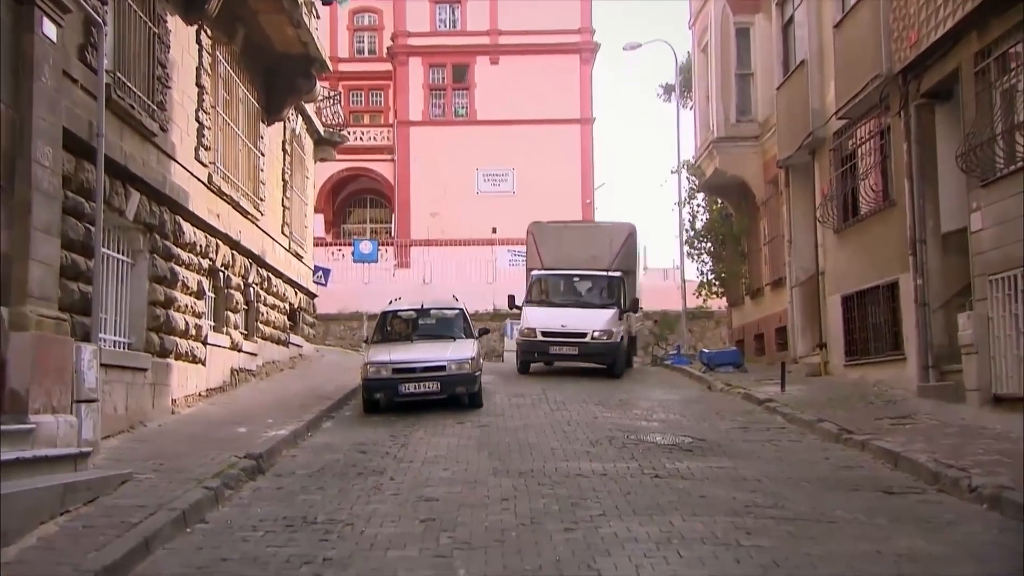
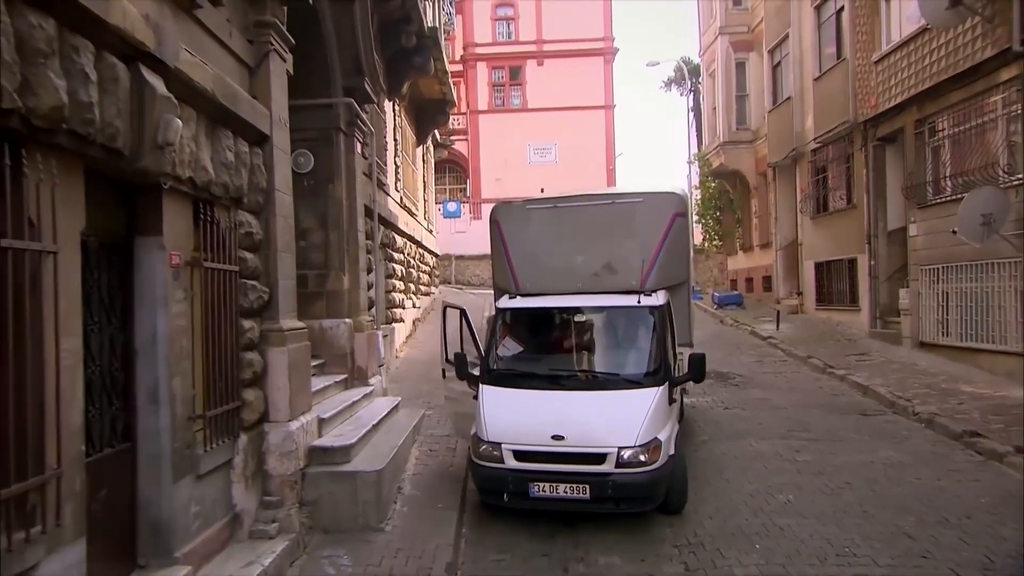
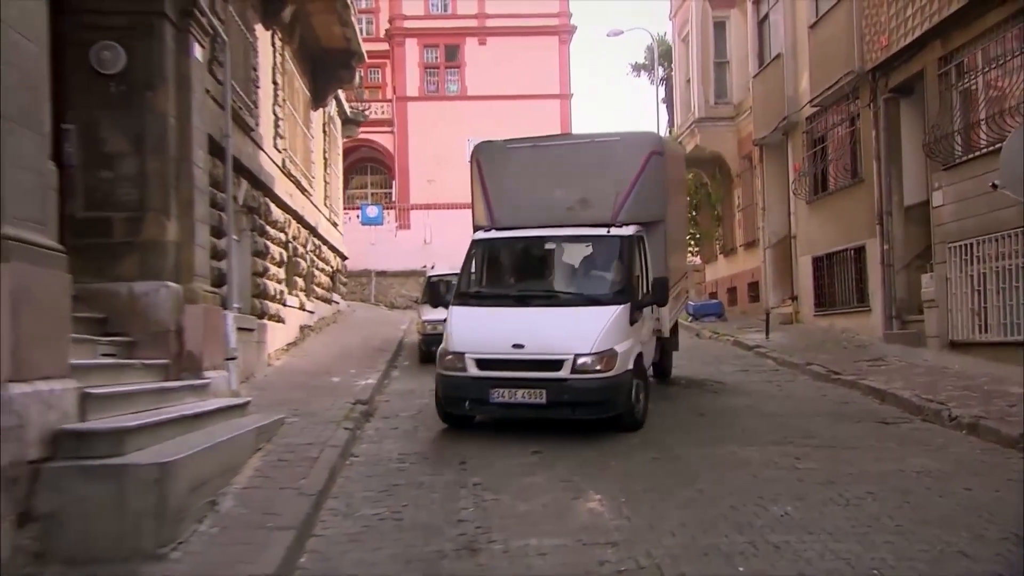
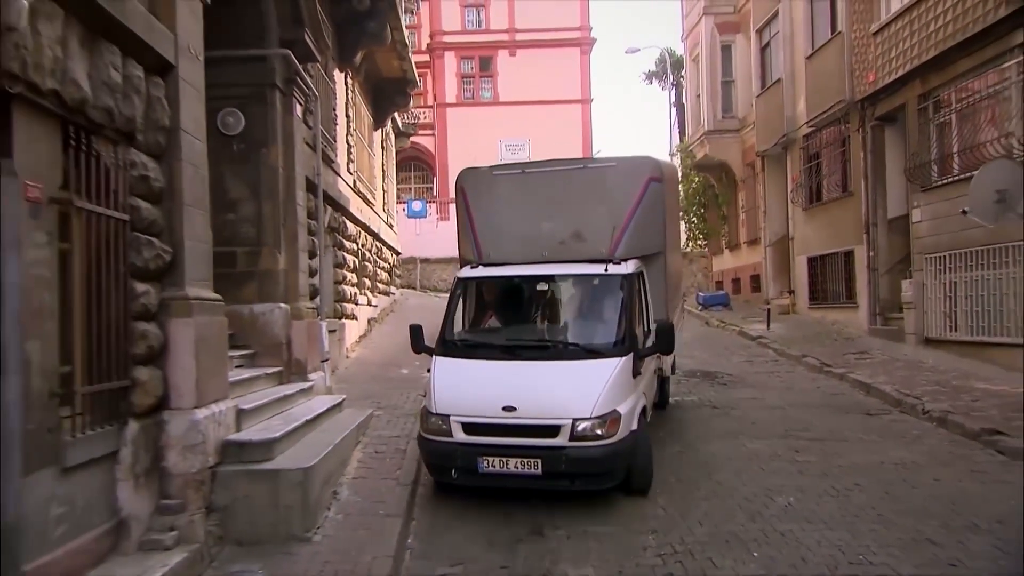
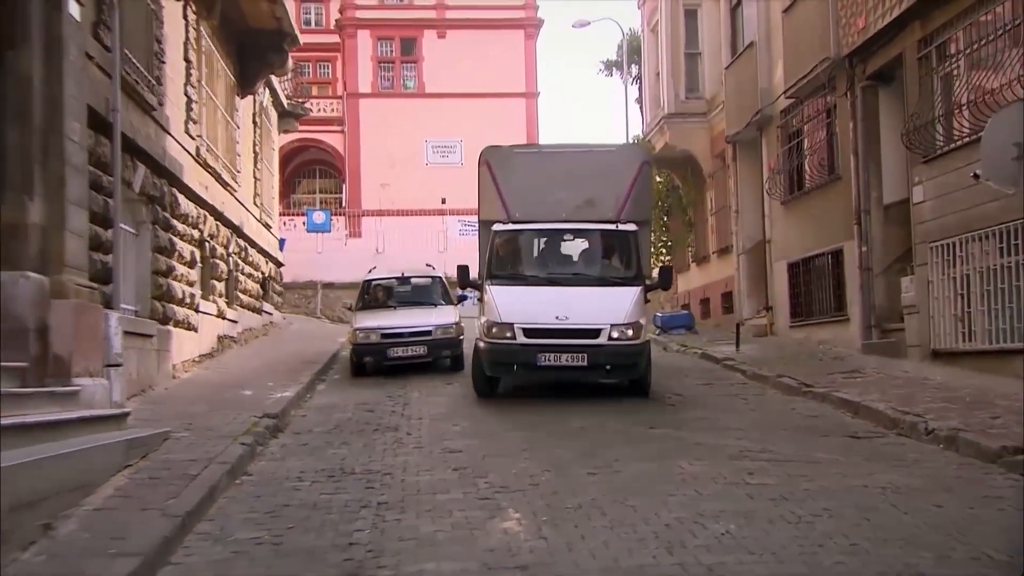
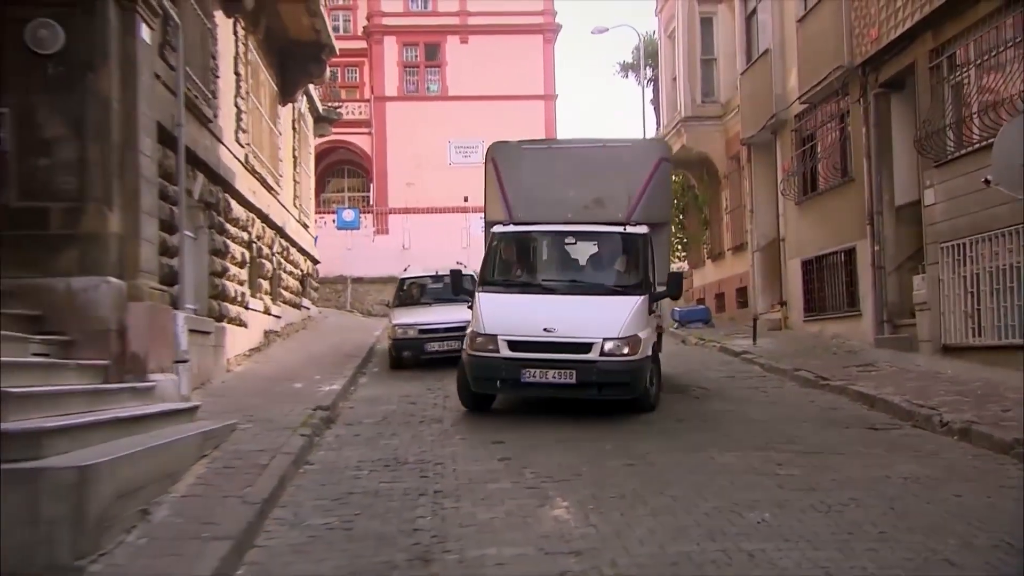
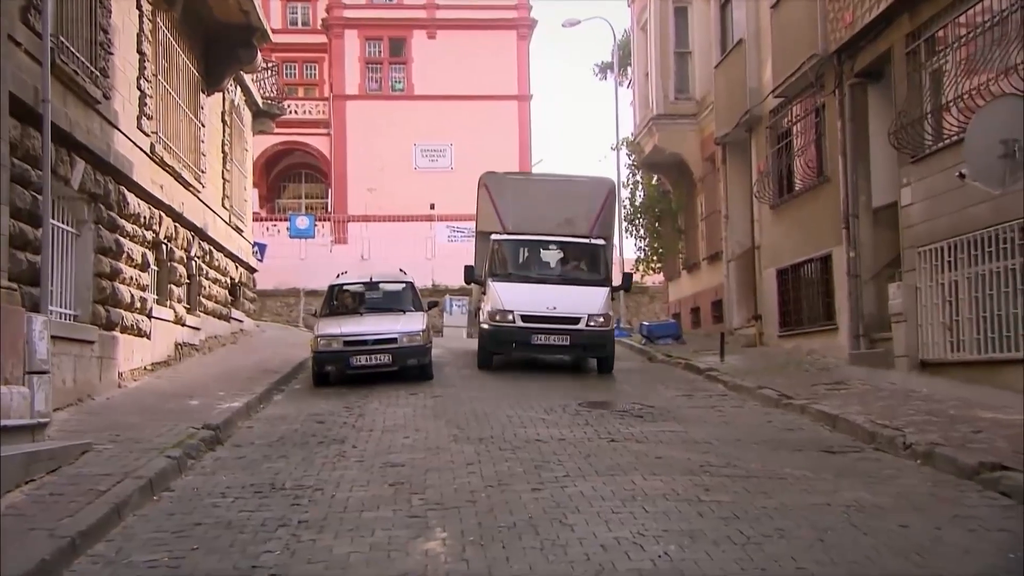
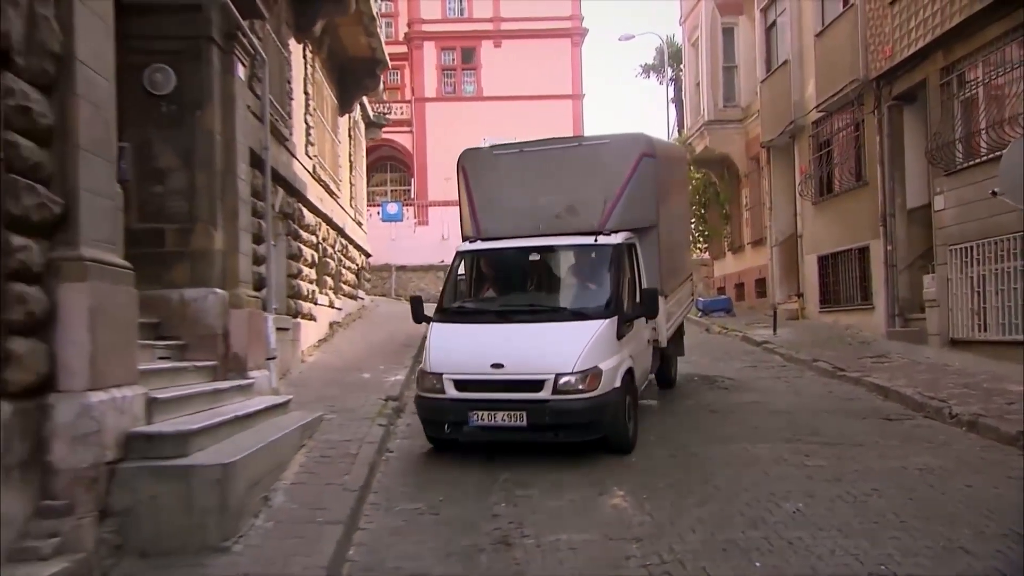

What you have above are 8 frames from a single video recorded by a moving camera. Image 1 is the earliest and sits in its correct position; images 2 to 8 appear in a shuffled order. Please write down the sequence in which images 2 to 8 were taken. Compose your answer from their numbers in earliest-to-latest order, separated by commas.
7, 5, 6, 3, 8, 4, 2
